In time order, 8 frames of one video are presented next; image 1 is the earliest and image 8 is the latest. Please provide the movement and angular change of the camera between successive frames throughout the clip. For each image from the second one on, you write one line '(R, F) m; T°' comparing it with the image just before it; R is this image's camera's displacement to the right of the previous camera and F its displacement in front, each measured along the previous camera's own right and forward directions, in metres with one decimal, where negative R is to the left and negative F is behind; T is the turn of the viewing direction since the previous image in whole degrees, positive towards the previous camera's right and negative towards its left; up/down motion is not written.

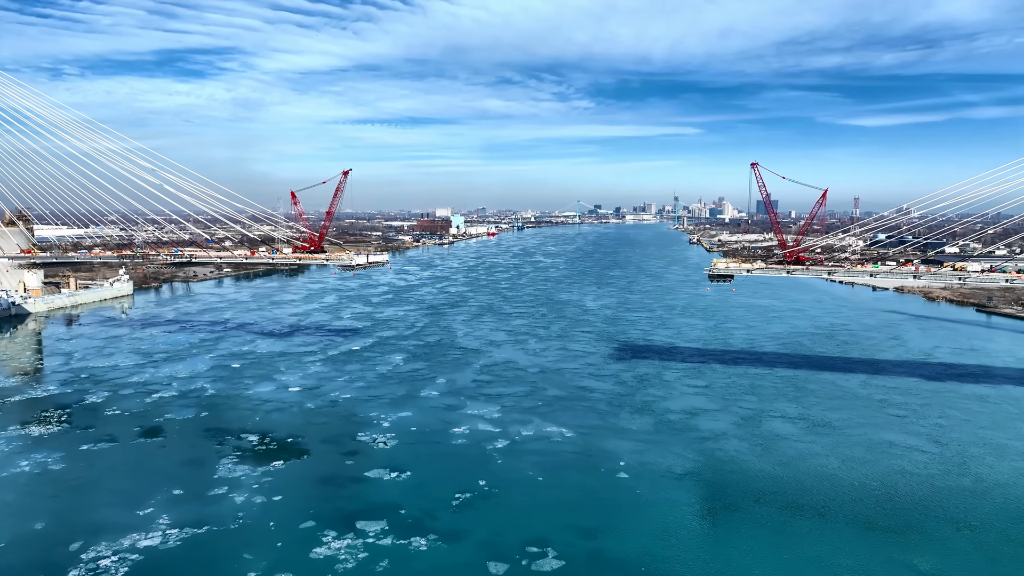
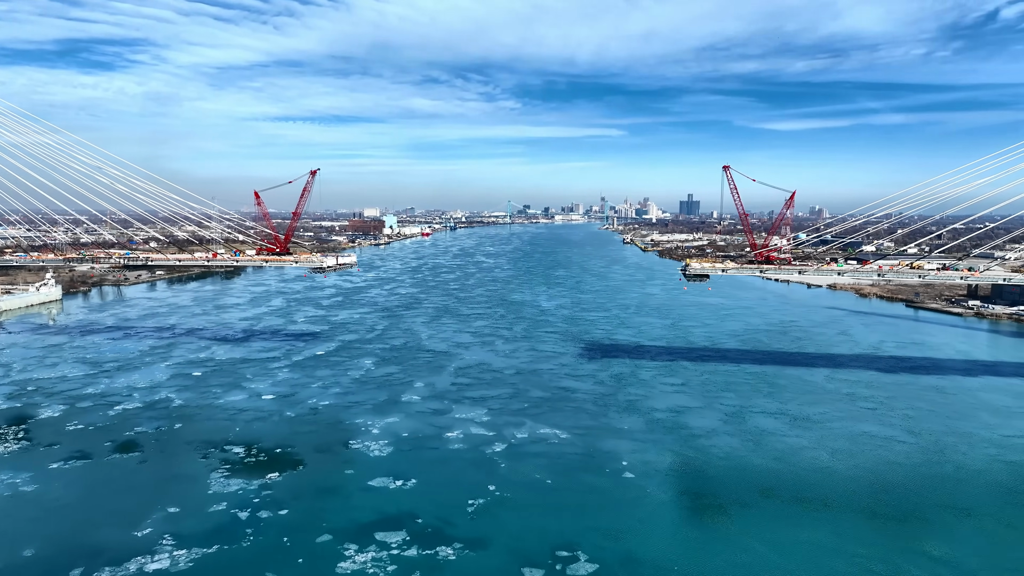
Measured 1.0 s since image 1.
(-0.4, +0.1) m; +6°
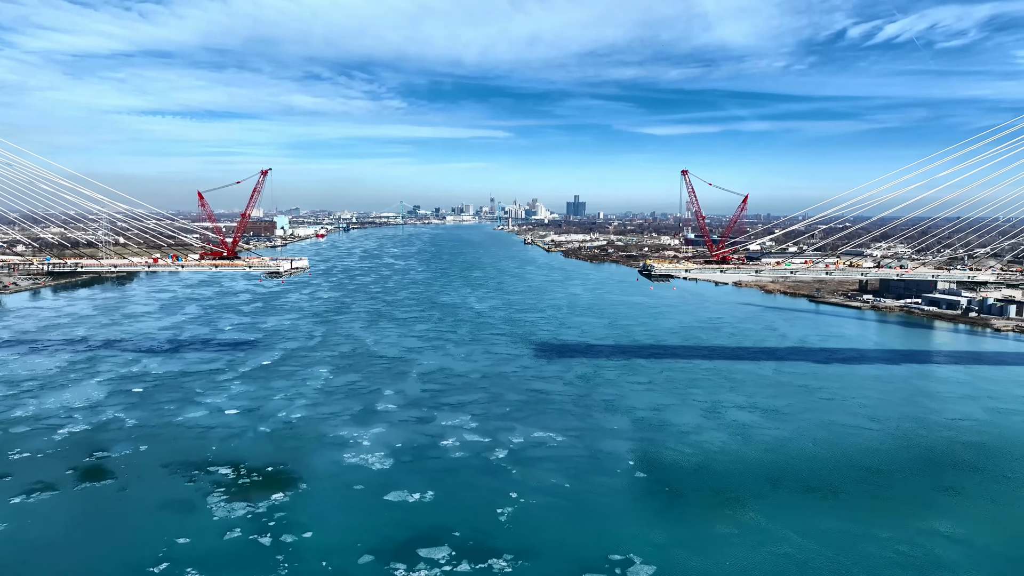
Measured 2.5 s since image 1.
(-0.6, +0.1) m; +9°
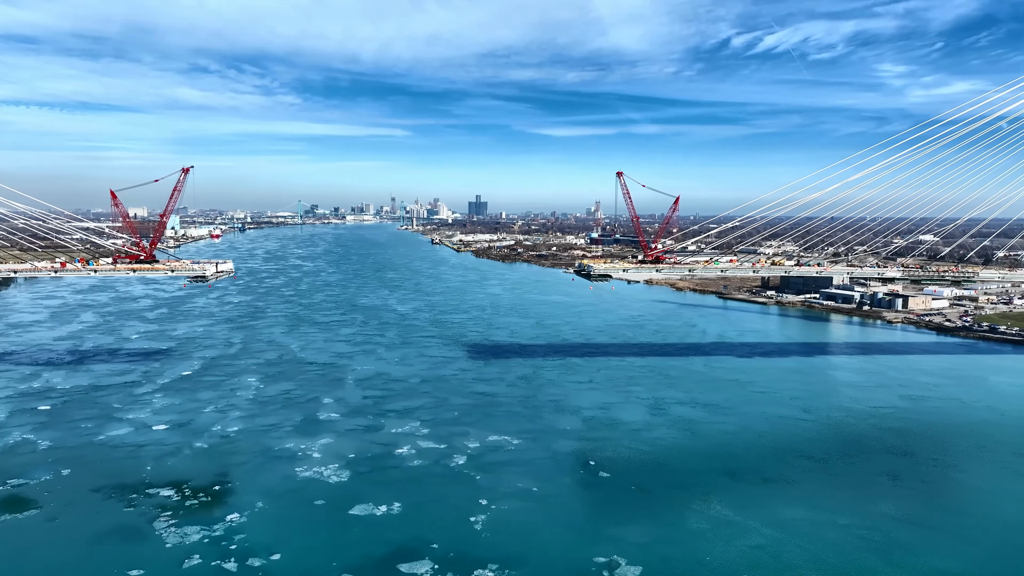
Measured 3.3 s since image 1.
(-0.3, +0.1) m; +8°
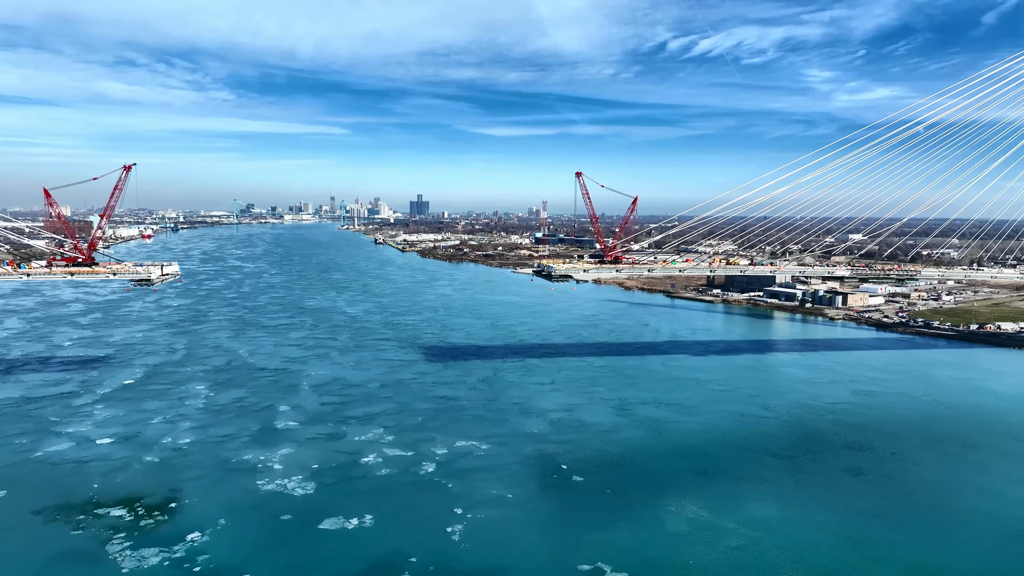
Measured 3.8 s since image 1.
(-0.1, +0.1) m; +5°
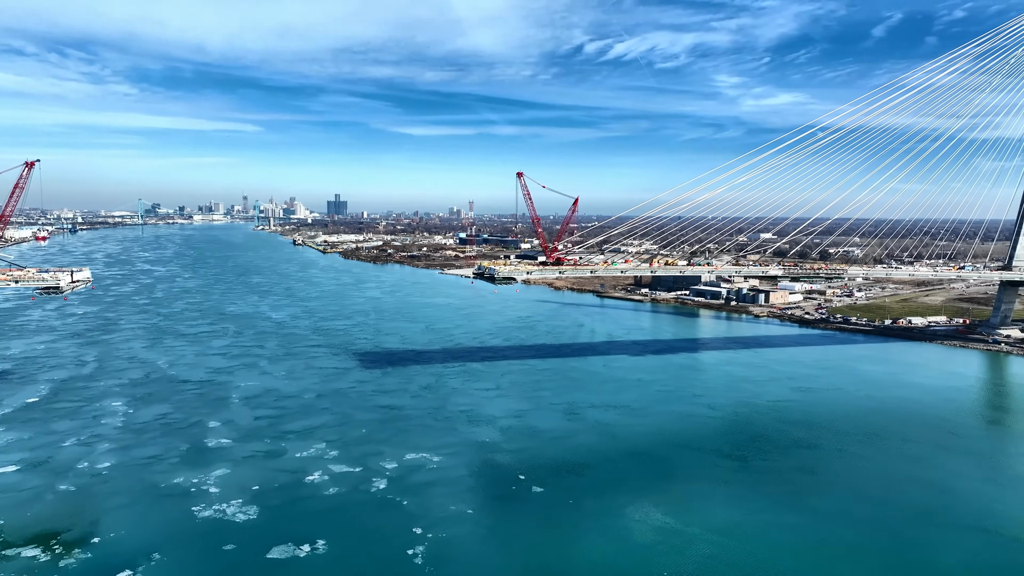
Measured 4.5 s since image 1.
(-0.2, +0.2) m; +6°
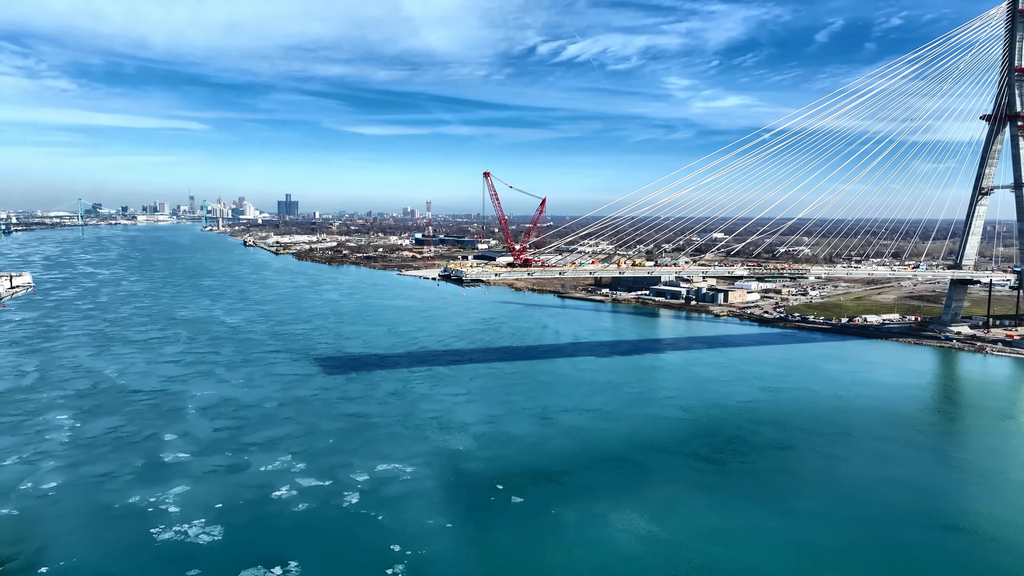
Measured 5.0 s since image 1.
(-0.1, +0.1) m; +4°
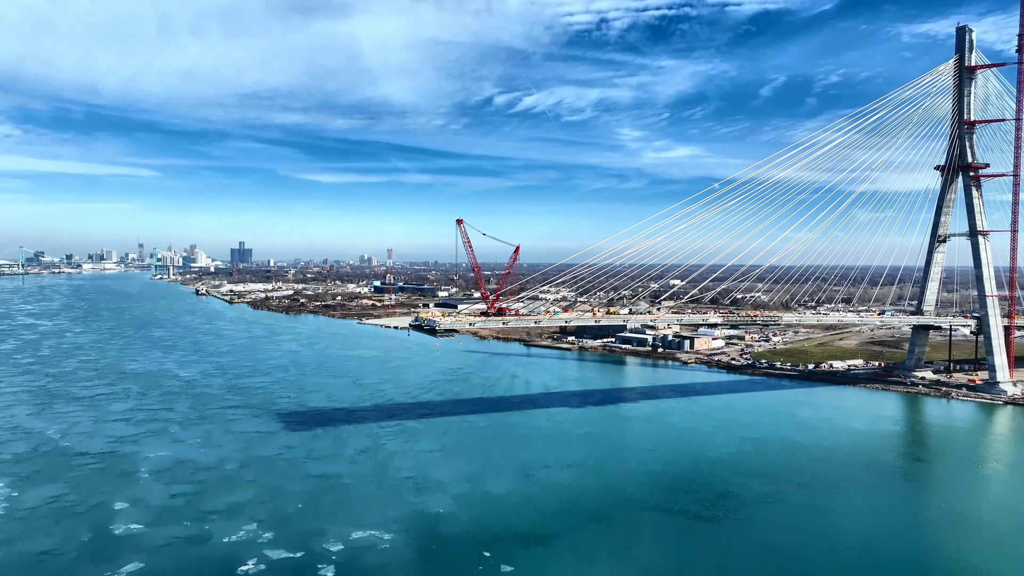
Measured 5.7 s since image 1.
(-0.1, +0.2) m; +3°
